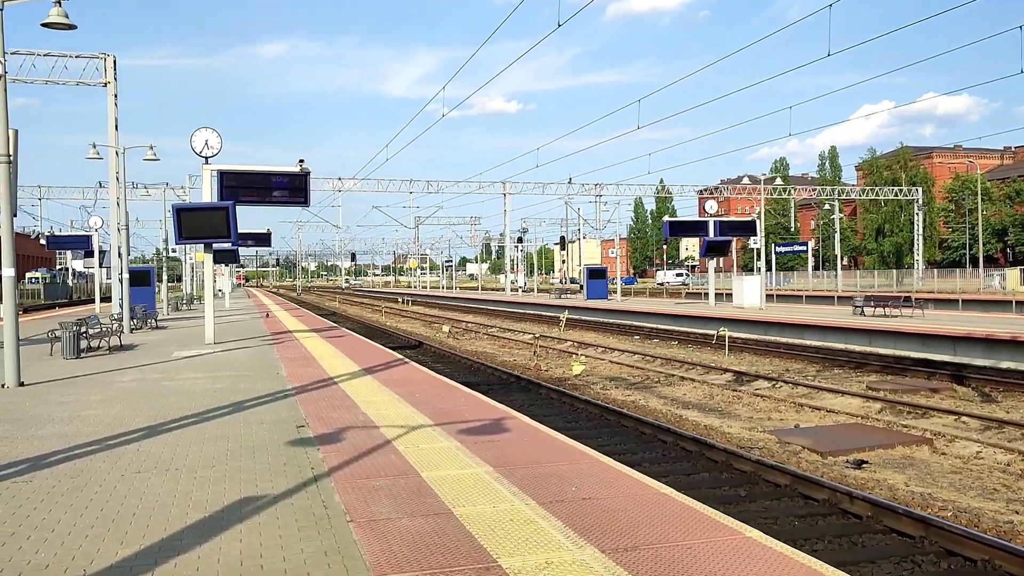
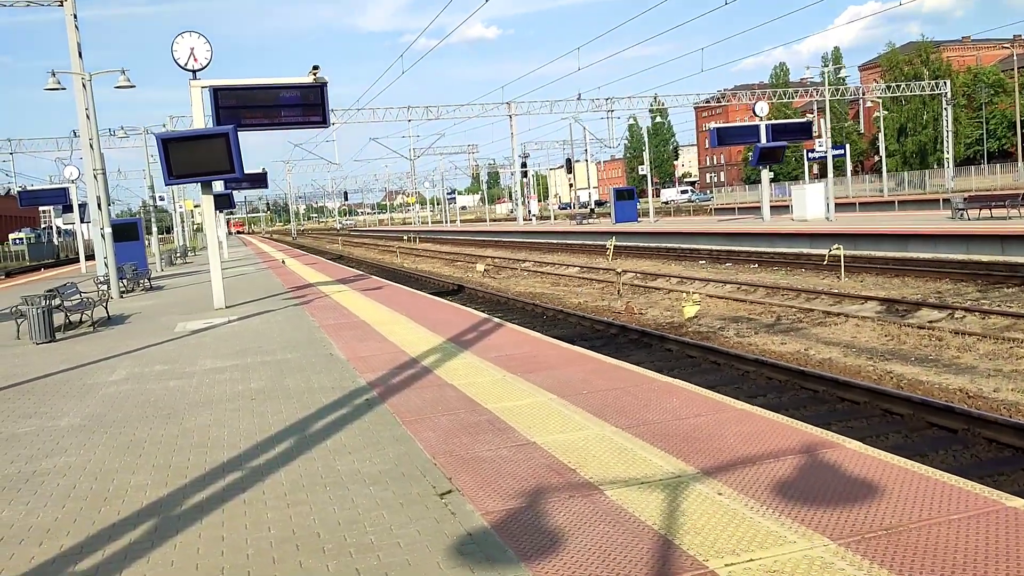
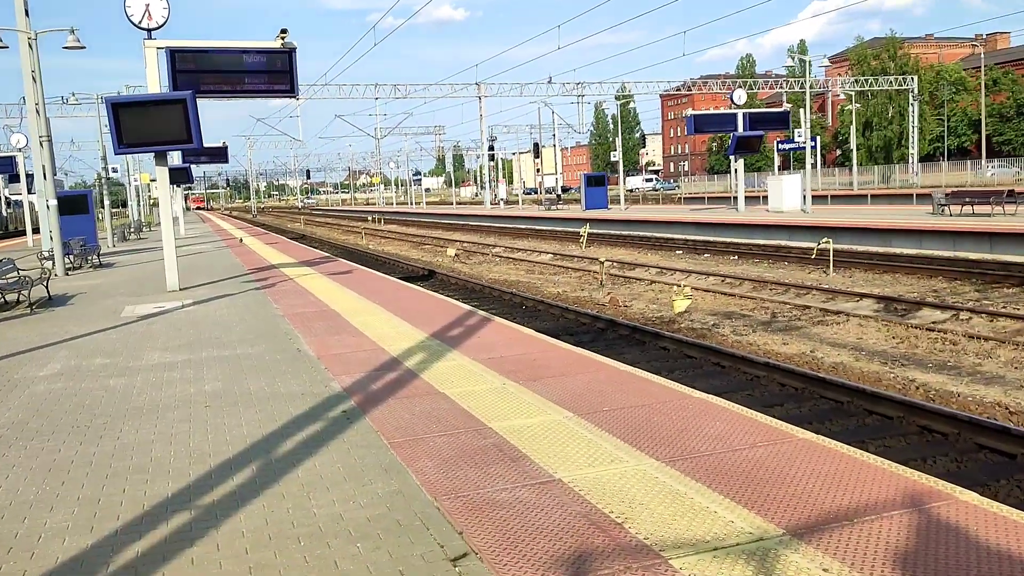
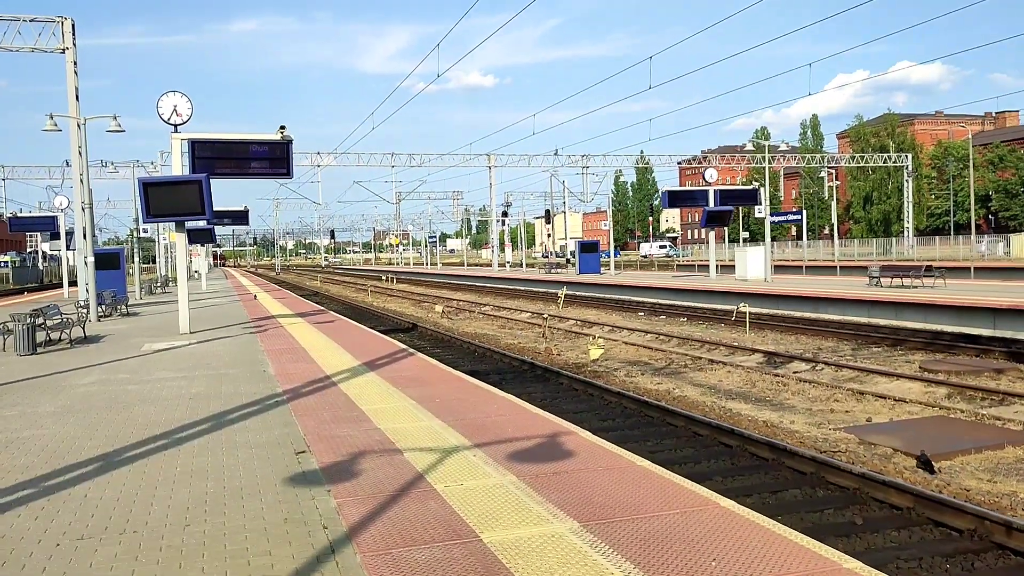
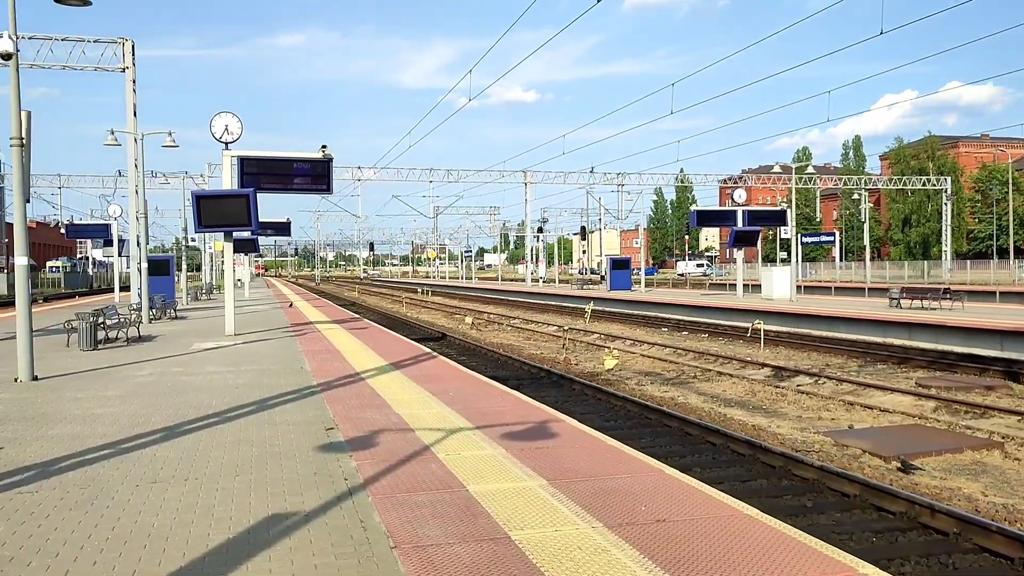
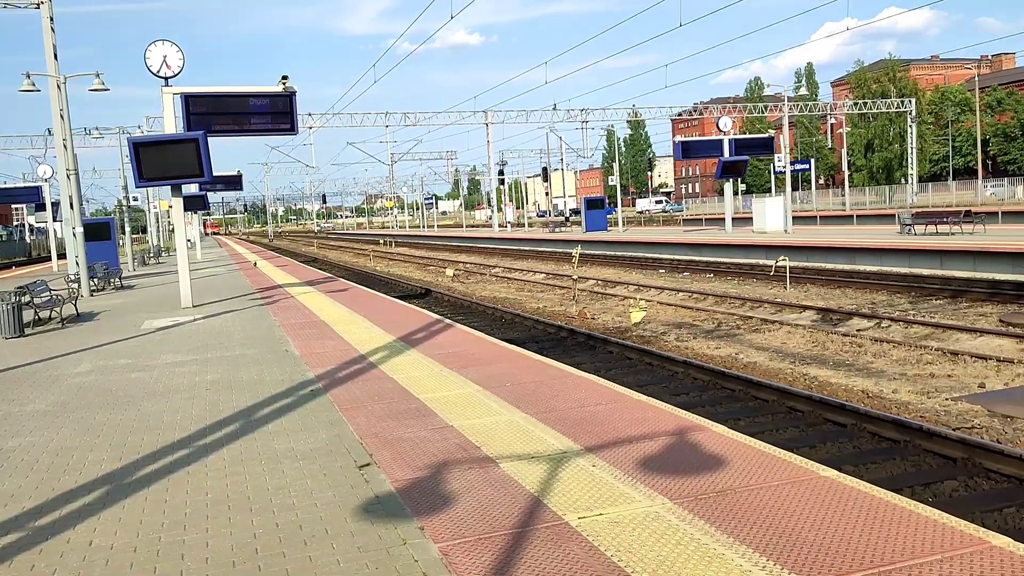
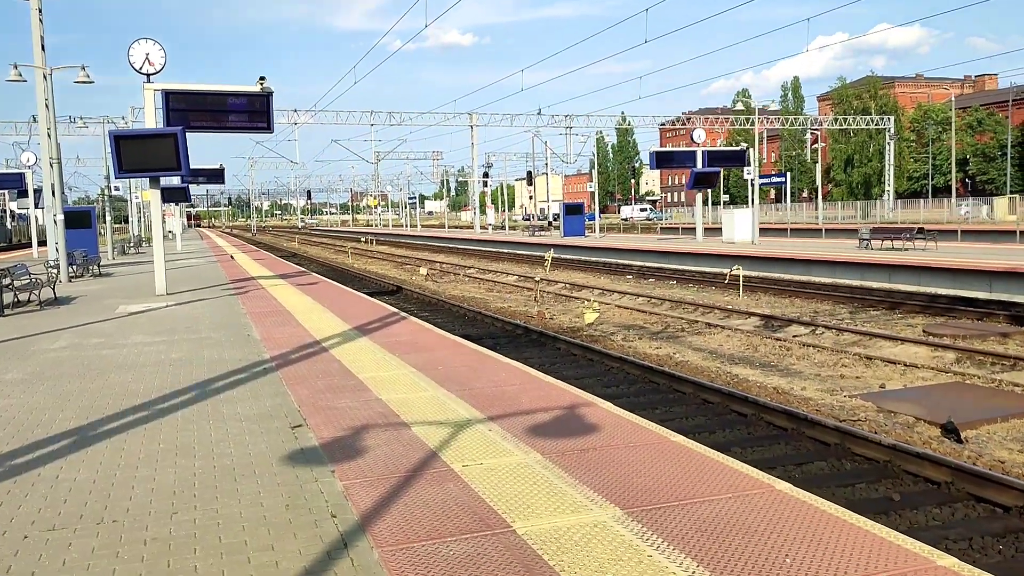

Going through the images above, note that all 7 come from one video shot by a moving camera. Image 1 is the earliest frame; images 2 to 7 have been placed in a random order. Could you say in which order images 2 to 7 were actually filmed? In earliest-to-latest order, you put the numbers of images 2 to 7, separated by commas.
5, 4, 7, 6, 2, 3
